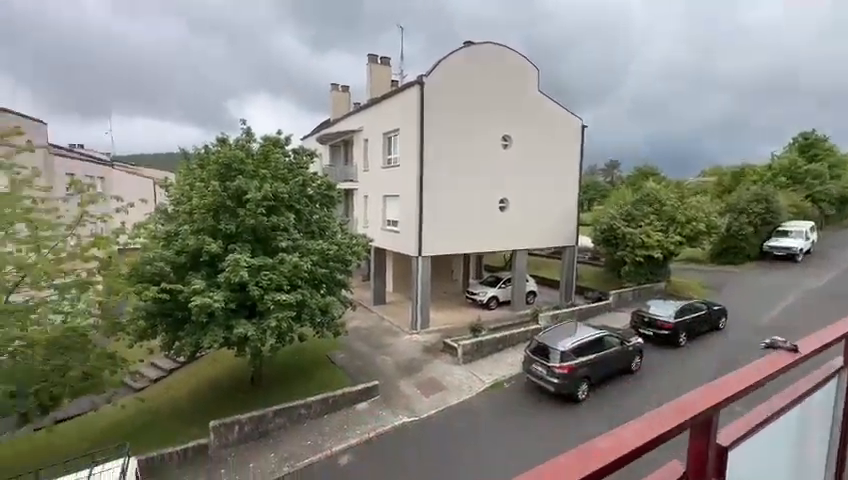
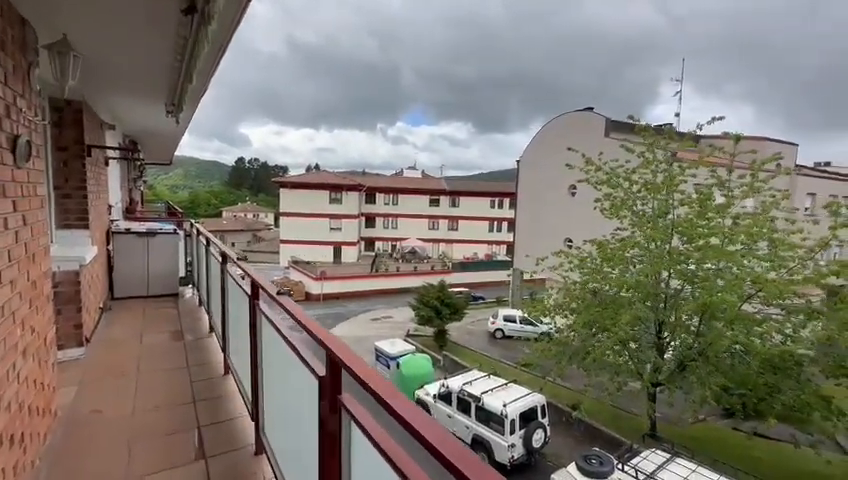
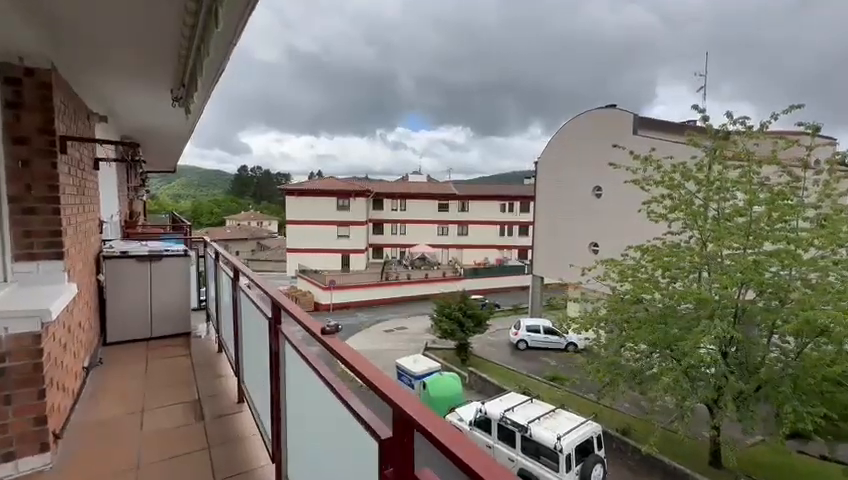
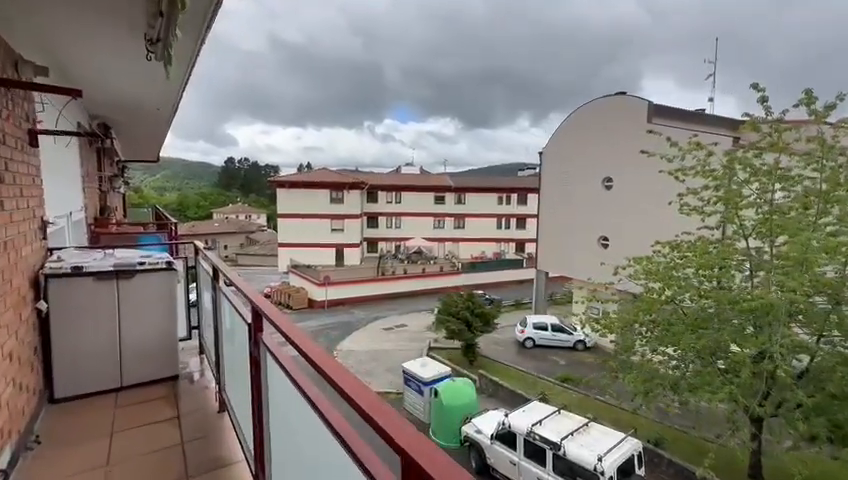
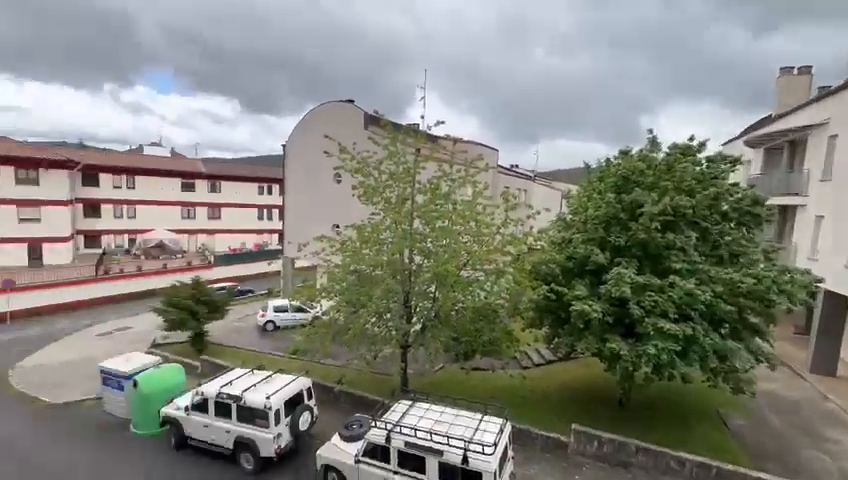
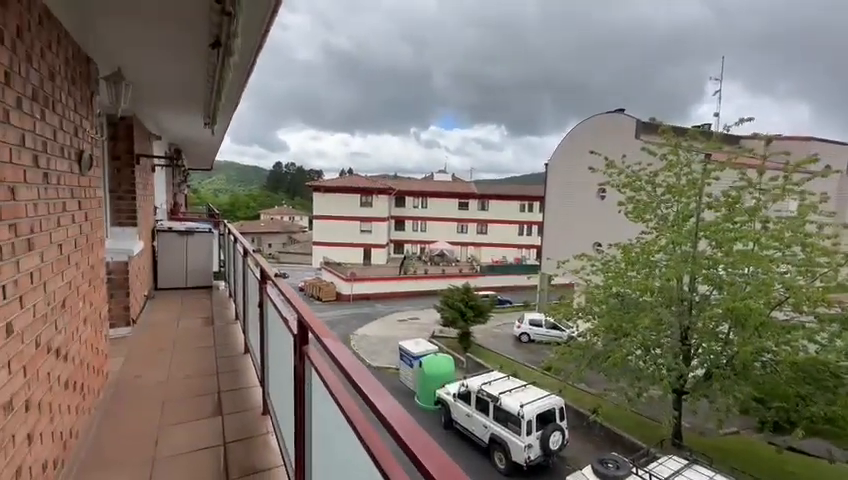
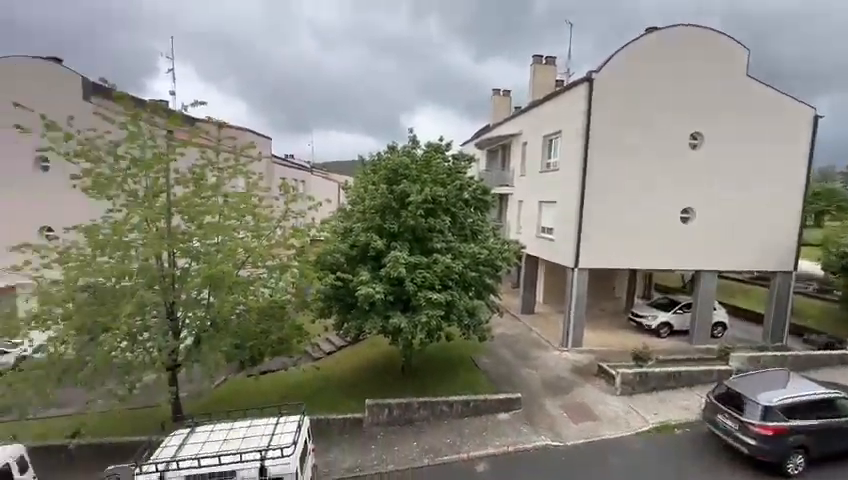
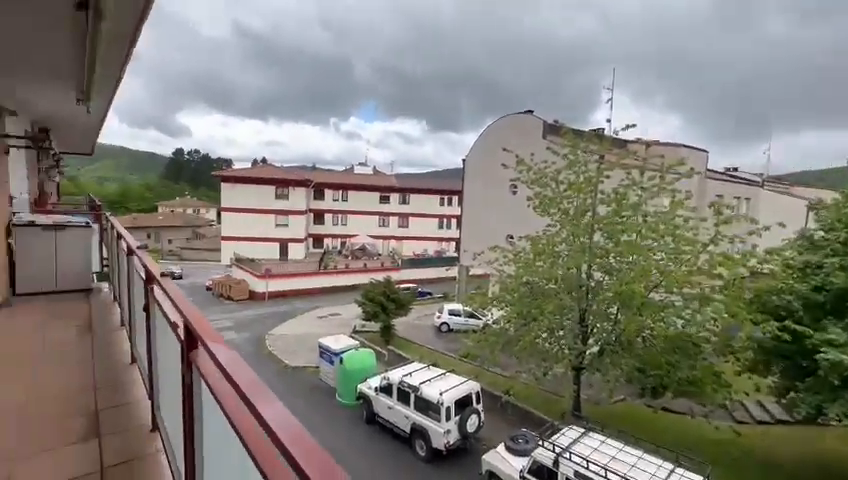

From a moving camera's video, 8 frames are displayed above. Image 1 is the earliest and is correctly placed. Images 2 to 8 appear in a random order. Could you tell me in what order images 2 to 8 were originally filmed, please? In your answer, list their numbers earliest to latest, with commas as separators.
7, 5, 8, 6, 2, 3, 4
